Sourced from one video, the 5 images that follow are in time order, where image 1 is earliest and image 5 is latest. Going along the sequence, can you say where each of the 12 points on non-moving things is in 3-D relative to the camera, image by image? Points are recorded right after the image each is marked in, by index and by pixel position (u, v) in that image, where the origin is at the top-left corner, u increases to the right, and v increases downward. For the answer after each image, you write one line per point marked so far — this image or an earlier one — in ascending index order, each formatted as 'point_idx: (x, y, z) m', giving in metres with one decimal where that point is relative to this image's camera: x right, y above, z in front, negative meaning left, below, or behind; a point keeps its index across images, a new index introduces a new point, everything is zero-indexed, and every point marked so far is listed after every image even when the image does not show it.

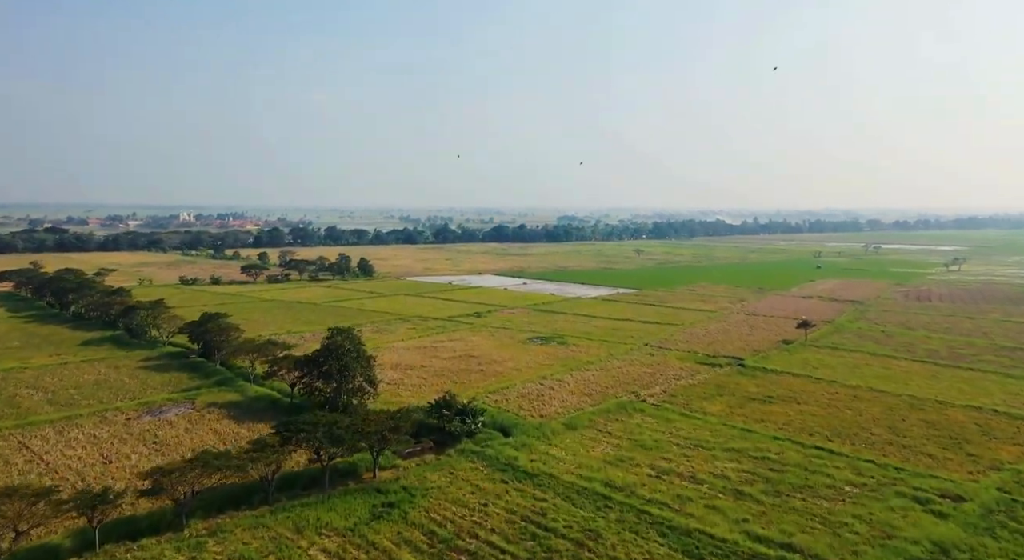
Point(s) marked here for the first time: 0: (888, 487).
0: (+9.0, -4.9, +17.9) m
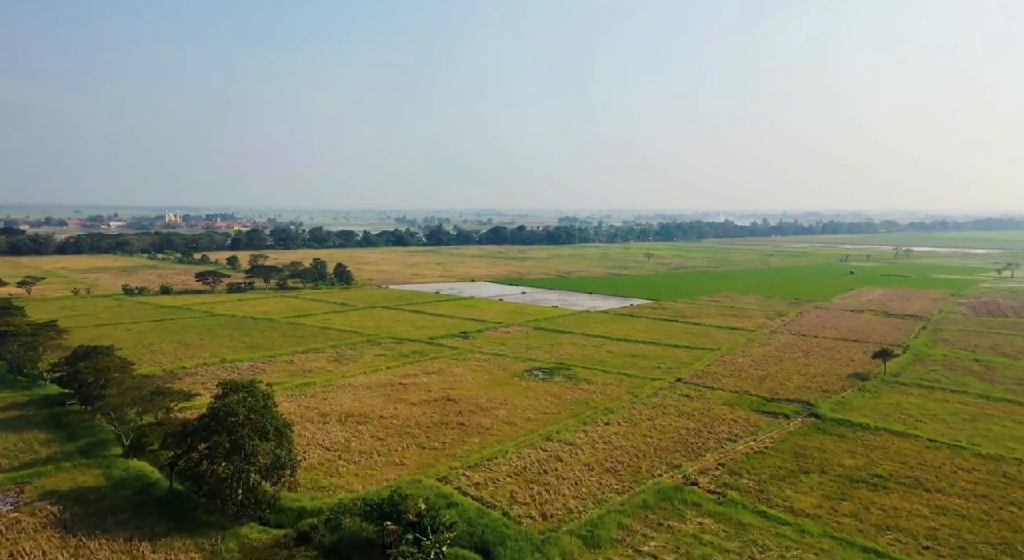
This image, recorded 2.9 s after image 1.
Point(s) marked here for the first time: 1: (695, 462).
0: (+8.7, -5.5, +9.4) m
1: (+4.7, -4.7, +19.4) m
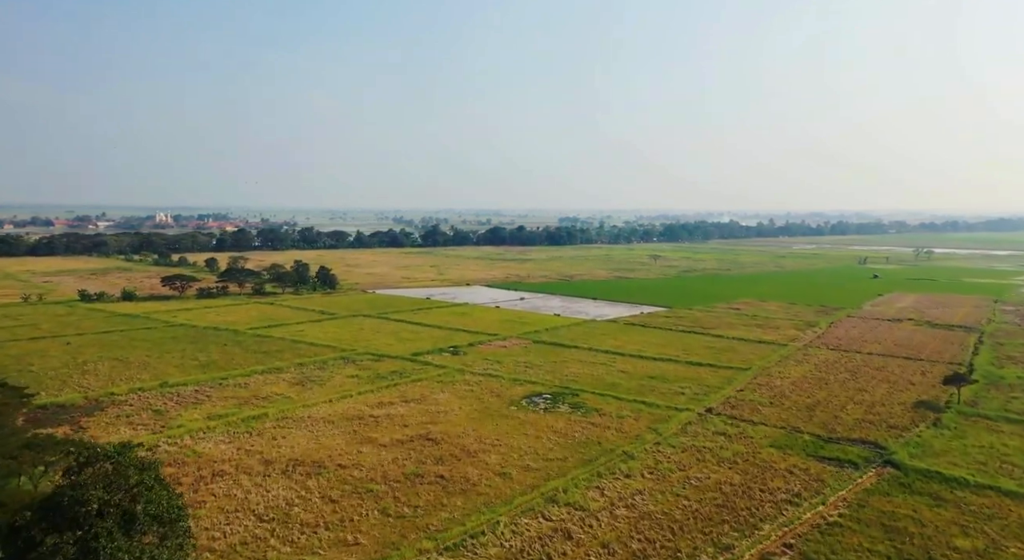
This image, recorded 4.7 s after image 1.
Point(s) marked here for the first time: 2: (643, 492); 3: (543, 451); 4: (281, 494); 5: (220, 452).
0: (+8.6, -5.8, +4.4) m
1: (+4.6, -5.0, +14.4) m
2: (+2.9, -4.7, +16.9) m
3: (+0.8, -4.5, +19.9) m
4: (-5.1, -4.7, +16.7) m
5: (-7.5, -4.4, +19.3) m
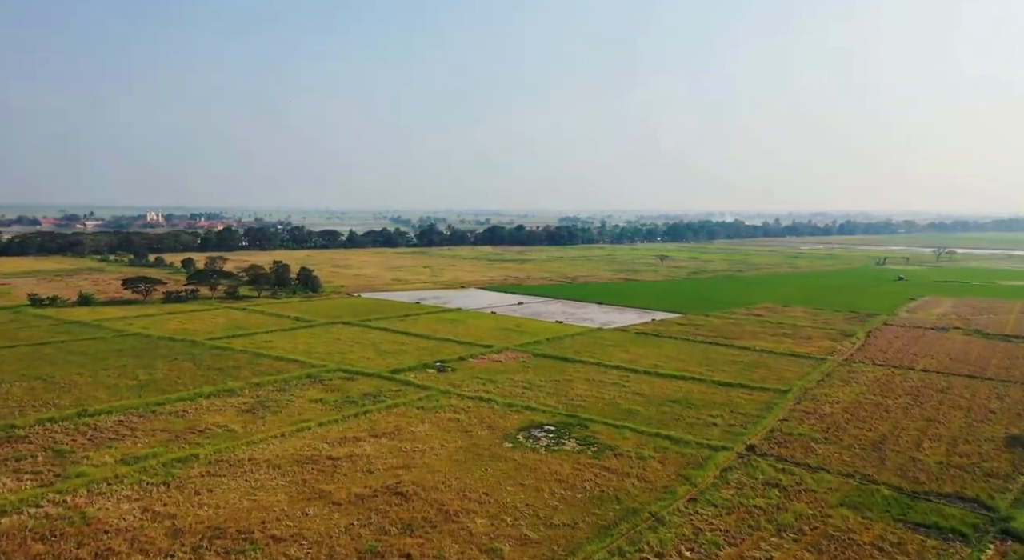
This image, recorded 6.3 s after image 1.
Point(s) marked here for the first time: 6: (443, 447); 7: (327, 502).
0: (+8.4, -6.0, -0.3) m
1: (+4.4, -5.1, +9.7) m
2: (+2.8, -4.9, +12.2) m
3: (+0.7, -4.7, +15.2) m
4: (-5.3, -4.9, +12.0) m
5: (-7.7, -4.6, +14.6) m
6: (-1.8, -4.3, +19.3) m
7: (-3.8, -4.6, +15.5) m
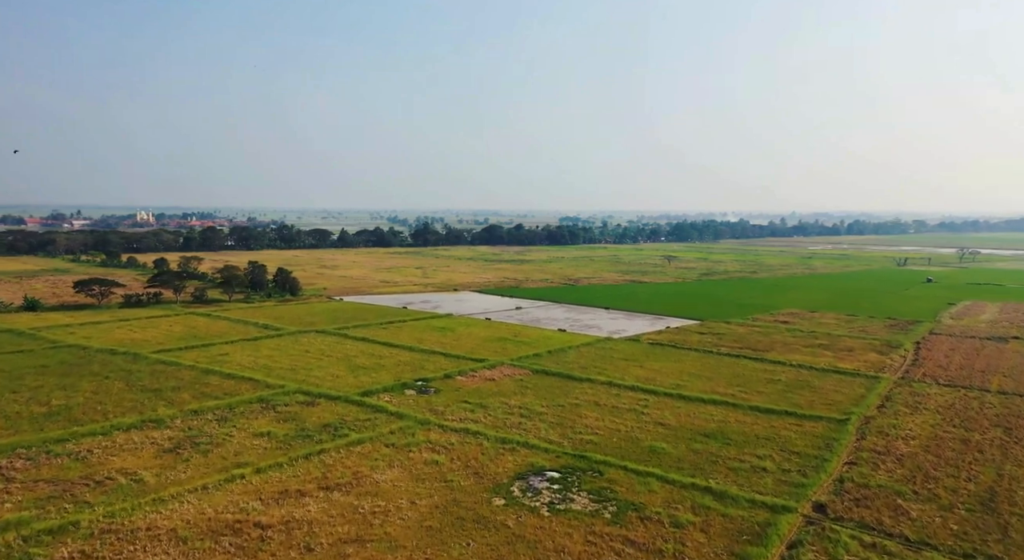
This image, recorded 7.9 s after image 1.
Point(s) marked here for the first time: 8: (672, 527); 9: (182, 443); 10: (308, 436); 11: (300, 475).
0: (+8.3, -6.1, -5.0) m
1: (+4.3, -5.2, +4.9) m
2: (+2.6, -5.0, +7.4) m
3: (+0.5, -4.8, +10.5) m
4: (-5.4, -5.0, +7.3) m
5: (-7.8, -4.7, +9.8) m
6: (-1.9, -4.4, +14.6) m
7: (-3.9, -4.7, +10.8) m
8: (+2.9, -4.5, +13.8) m
9: (-8.0, -4.0, +18.3) m
10: (-5.2, -3.9, +19.0) m
11: (-4.6, -4.2, +16.2) m
